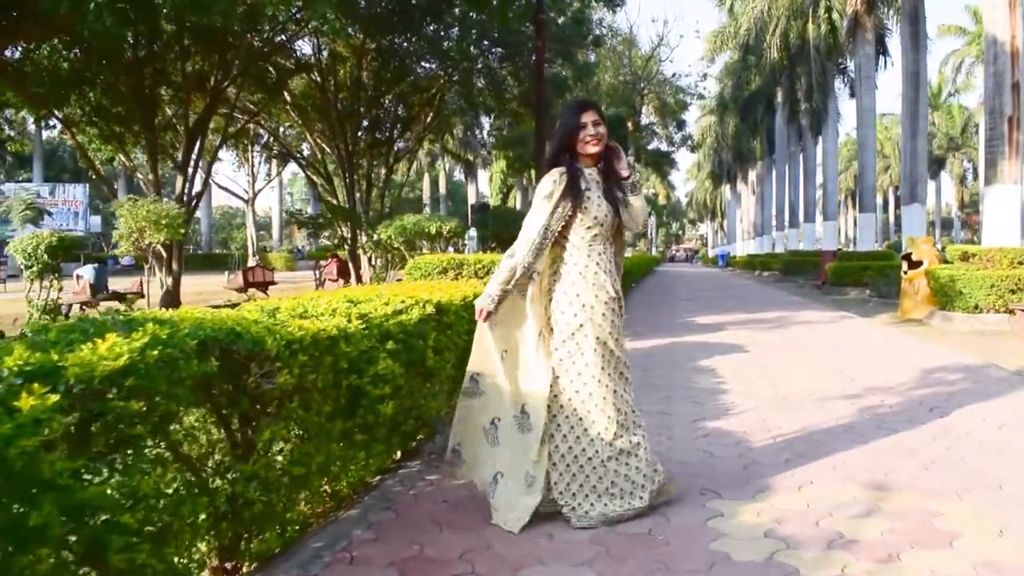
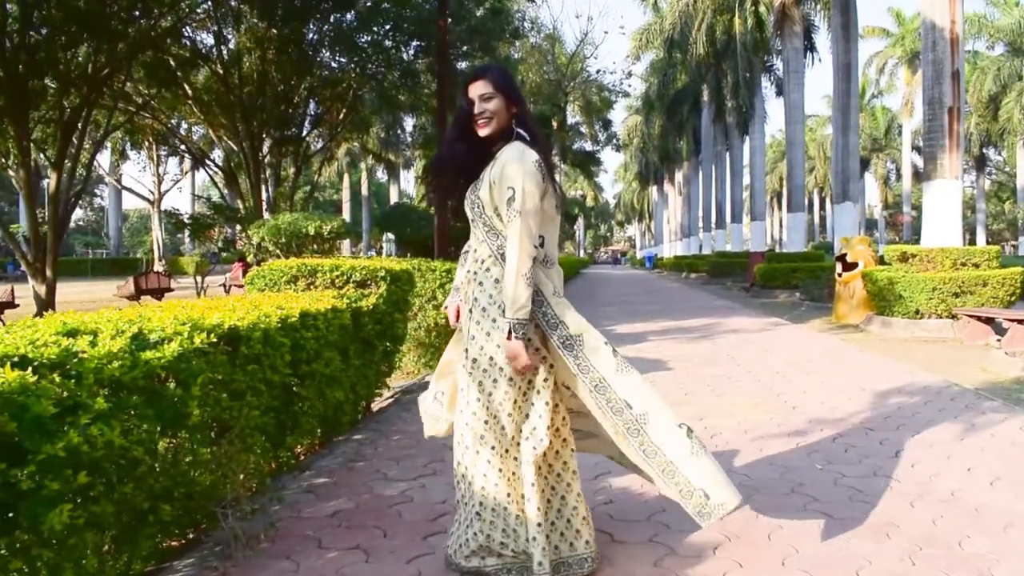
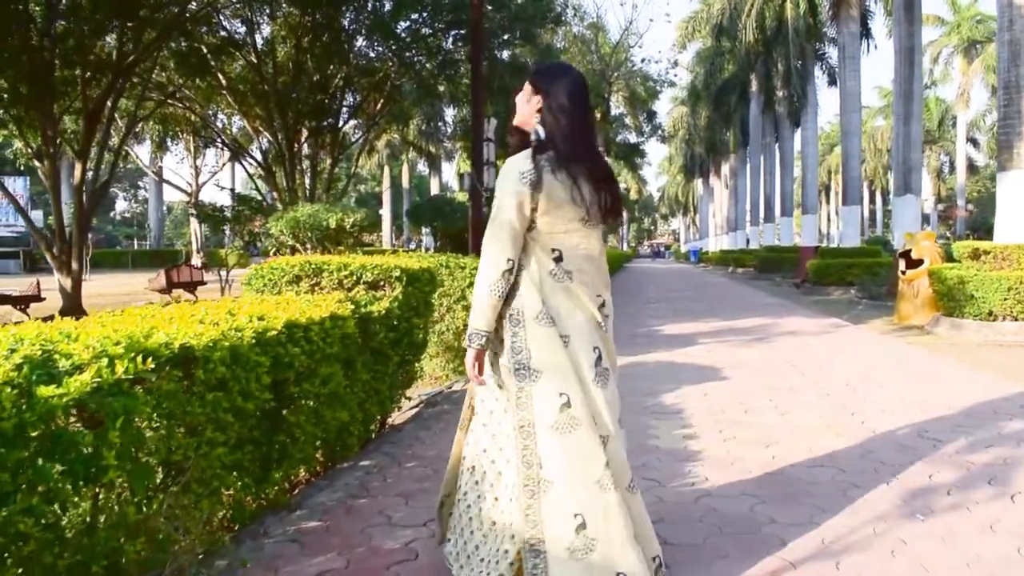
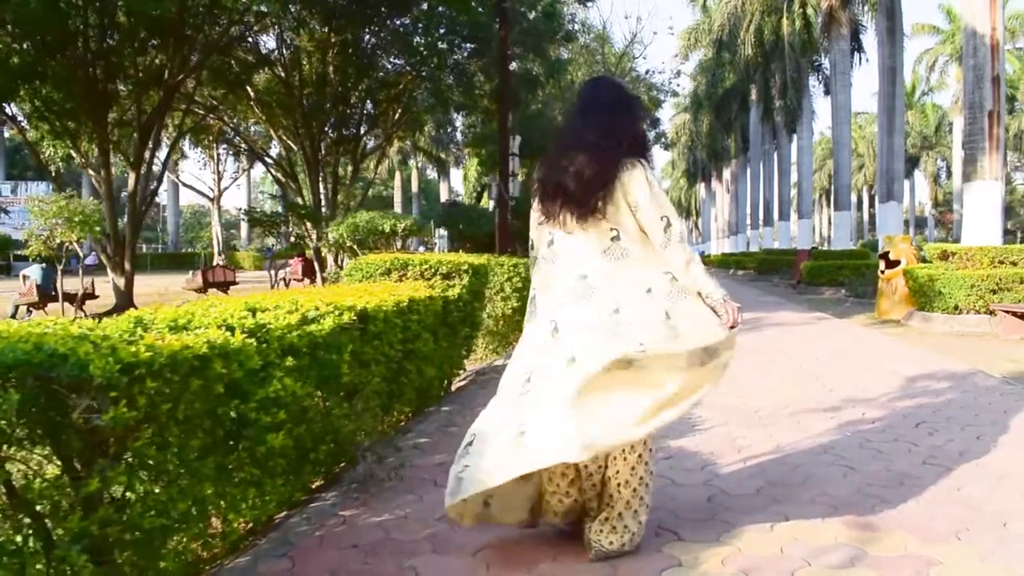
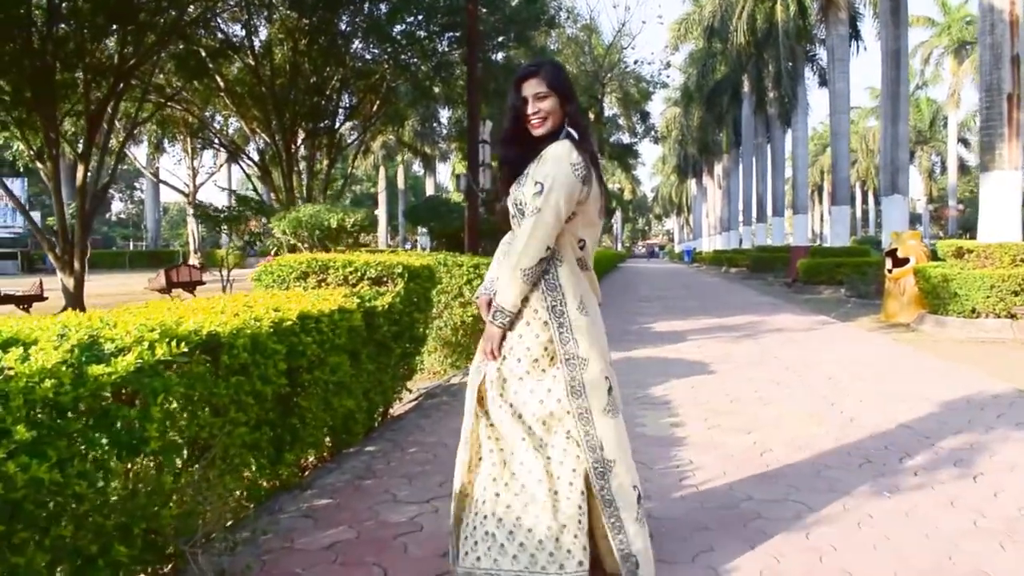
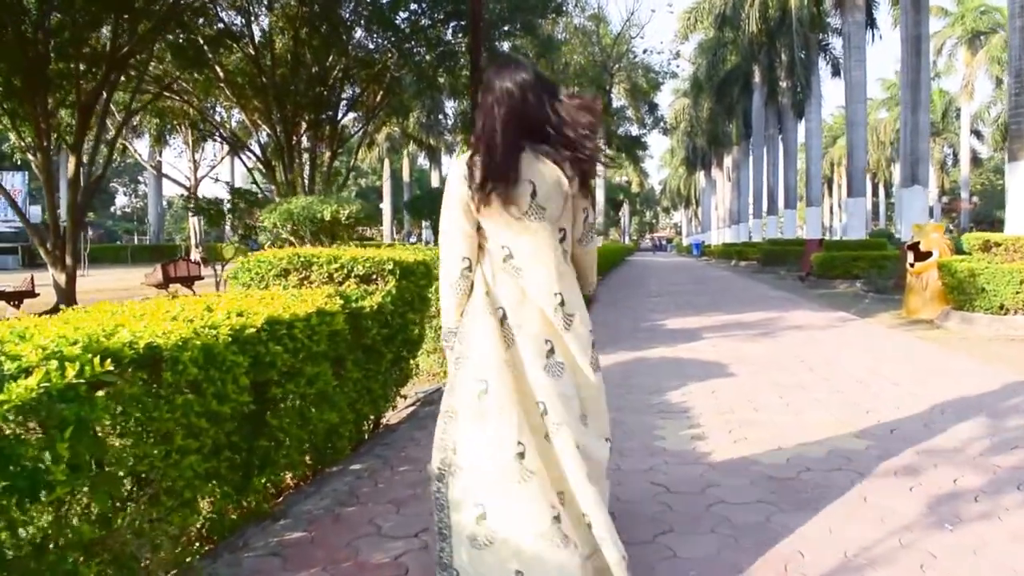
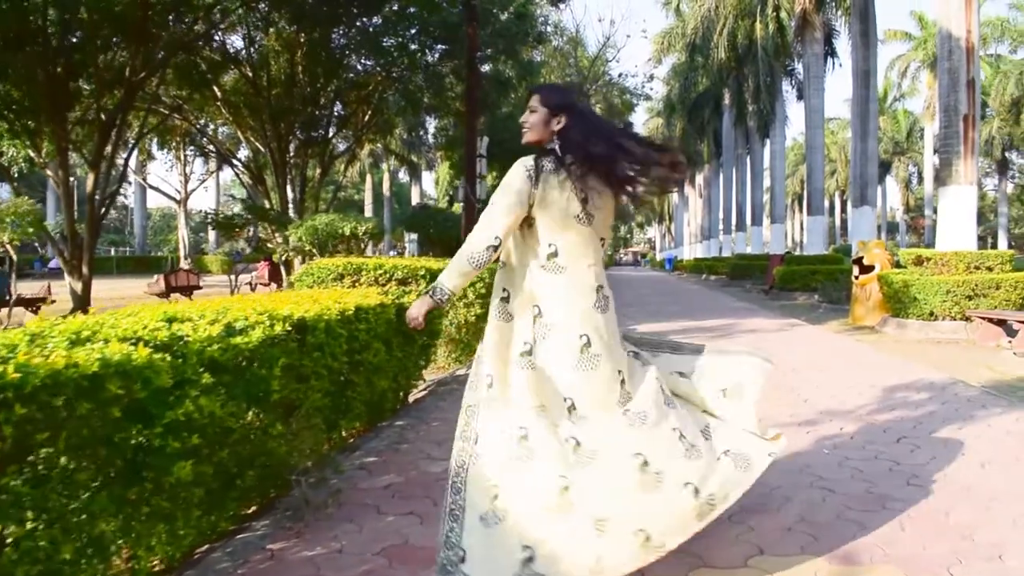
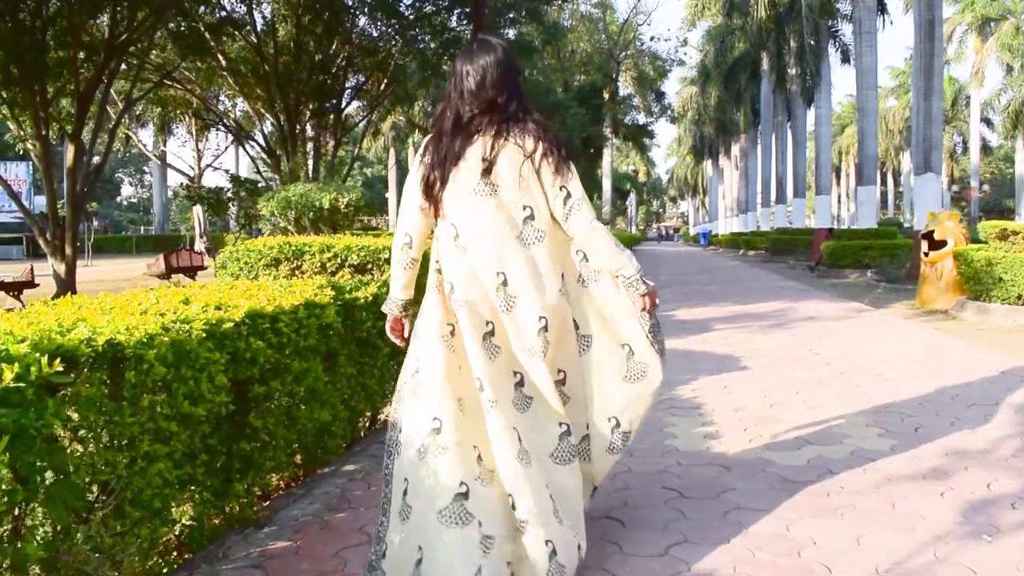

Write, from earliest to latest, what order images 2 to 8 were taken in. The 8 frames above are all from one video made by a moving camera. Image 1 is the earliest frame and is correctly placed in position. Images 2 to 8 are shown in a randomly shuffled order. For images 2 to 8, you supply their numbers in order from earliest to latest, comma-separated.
4, 7, 2, 5, 3, 6, 8
